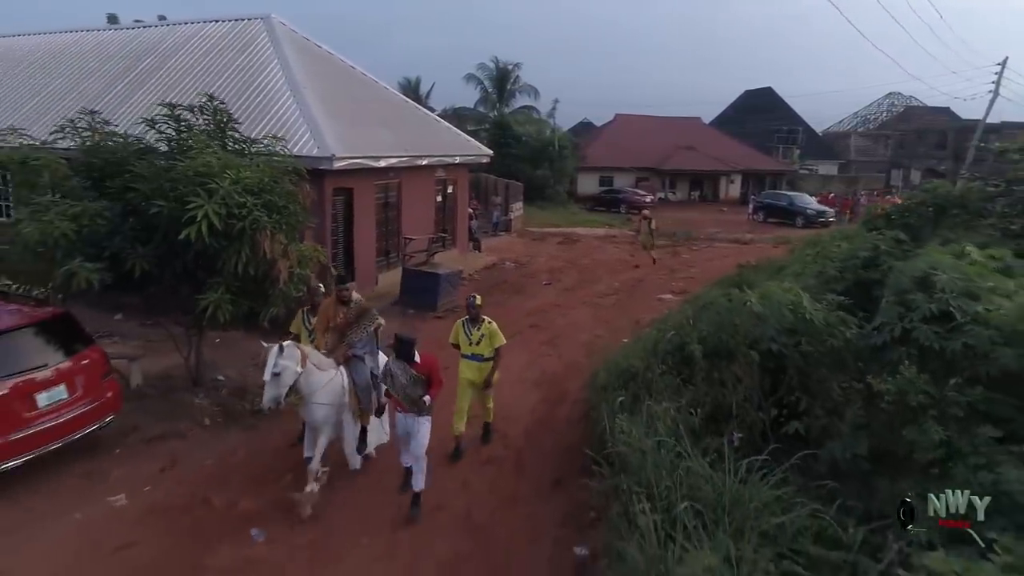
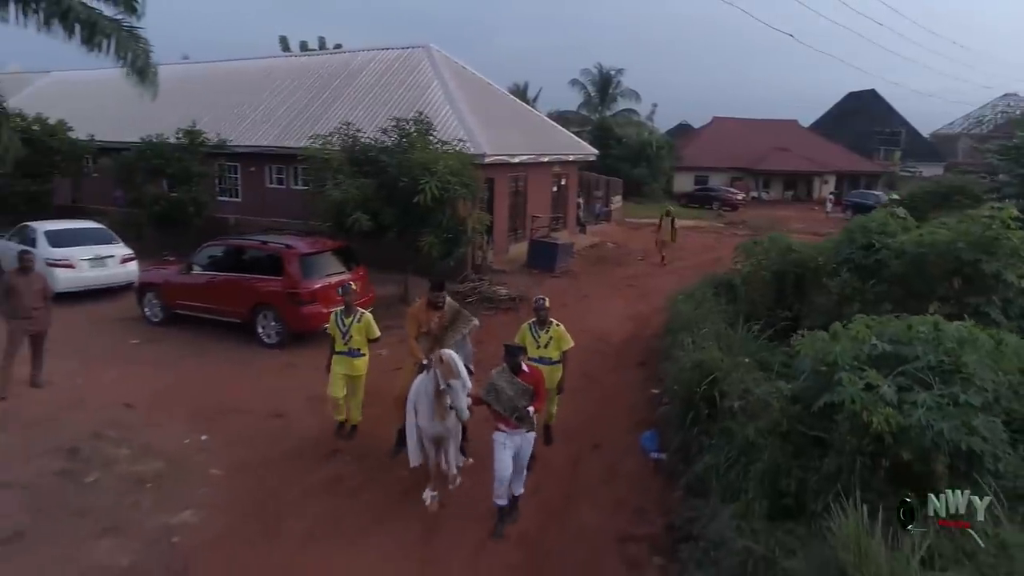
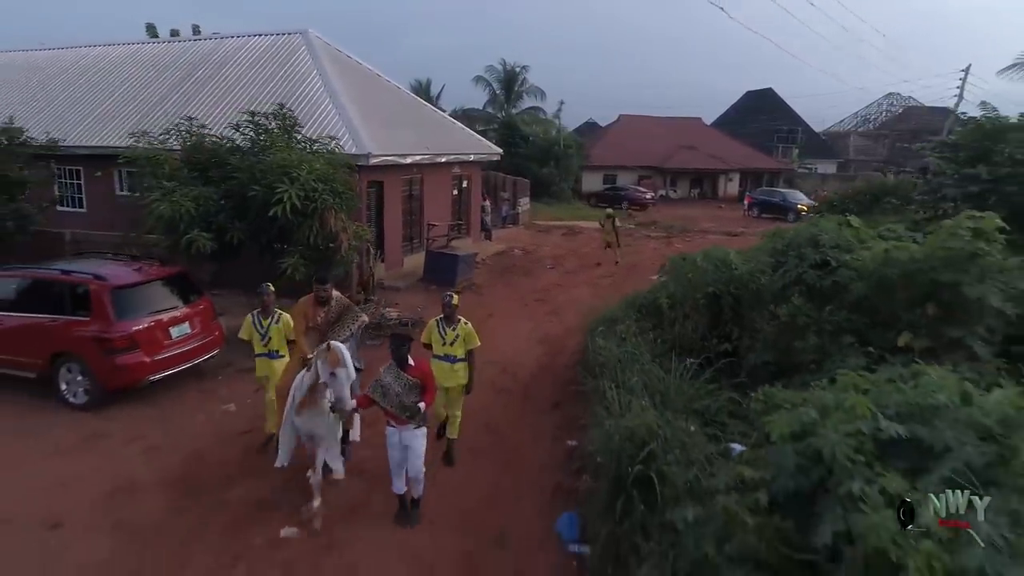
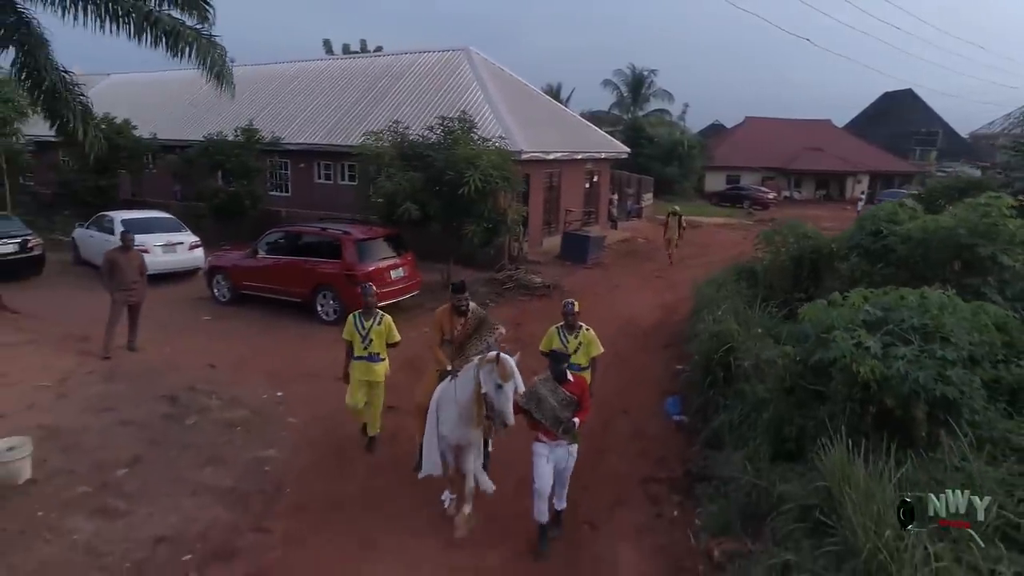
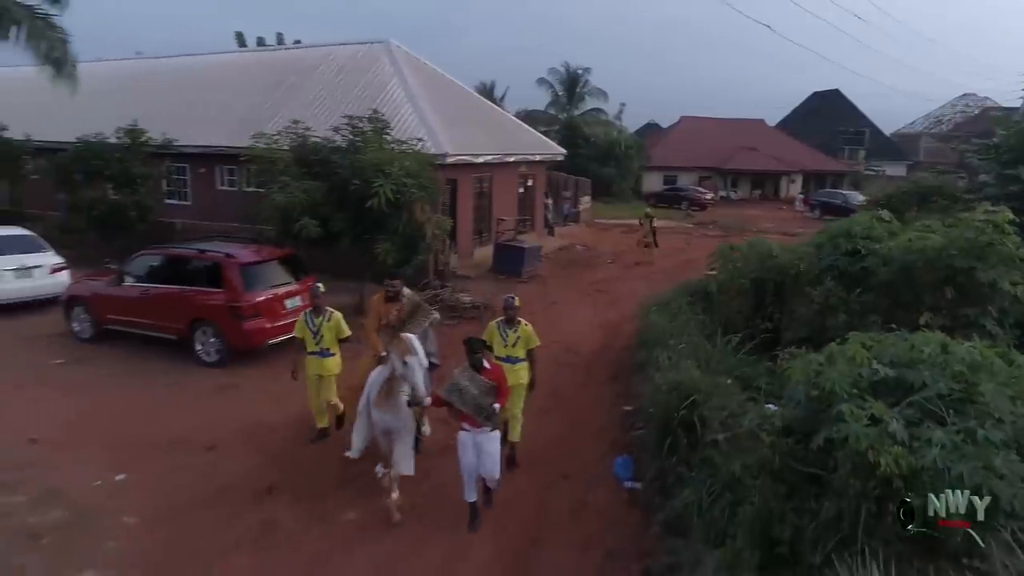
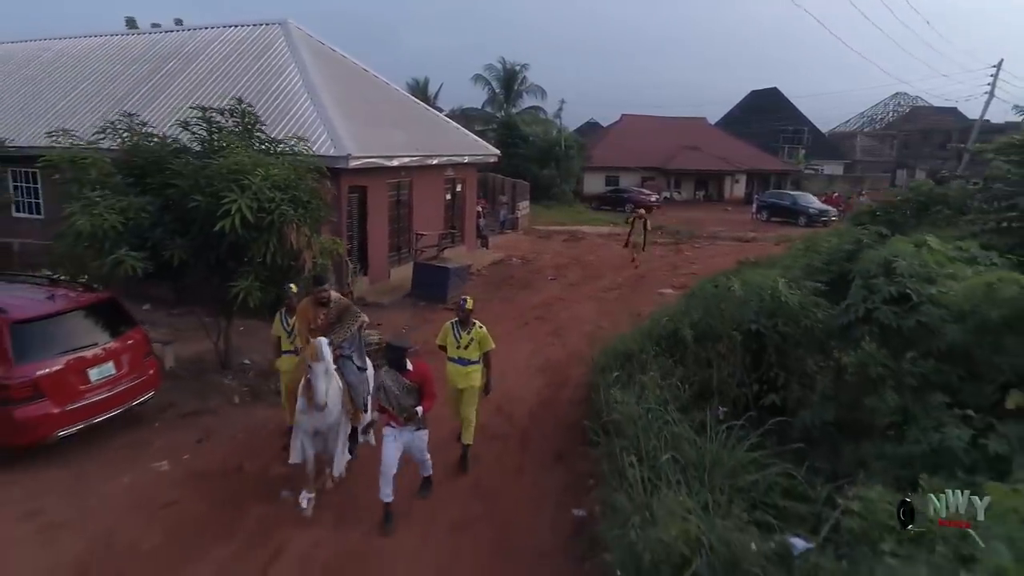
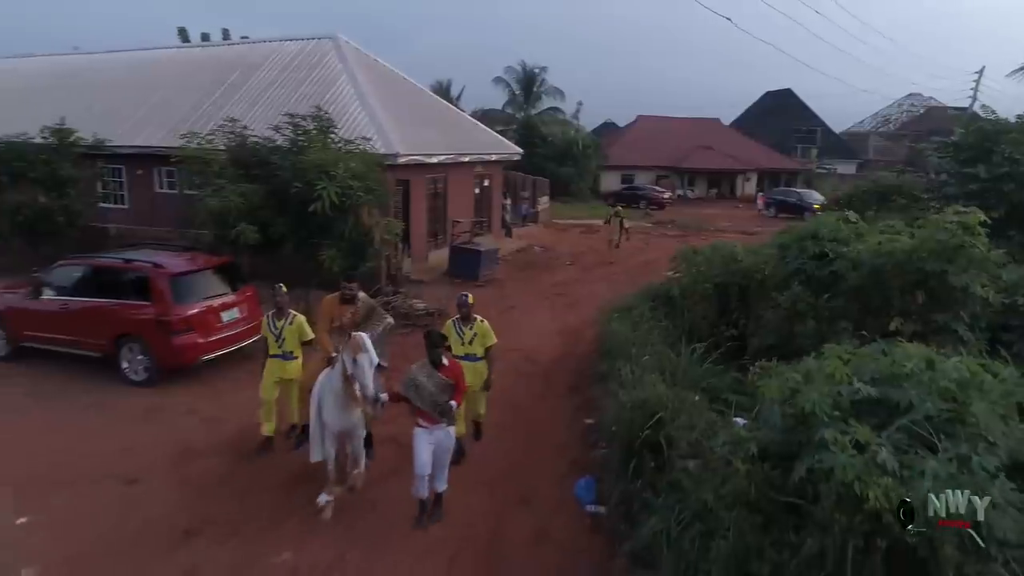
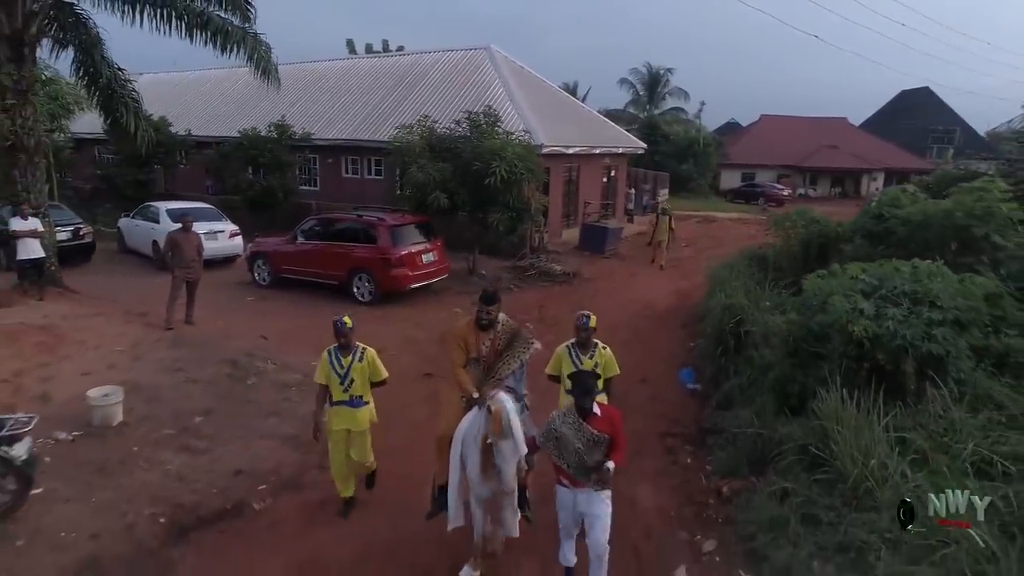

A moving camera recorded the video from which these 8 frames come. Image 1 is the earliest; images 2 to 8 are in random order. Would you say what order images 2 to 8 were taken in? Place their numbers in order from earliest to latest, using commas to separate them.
6, 3, 7, 5, 2, 4, 8
